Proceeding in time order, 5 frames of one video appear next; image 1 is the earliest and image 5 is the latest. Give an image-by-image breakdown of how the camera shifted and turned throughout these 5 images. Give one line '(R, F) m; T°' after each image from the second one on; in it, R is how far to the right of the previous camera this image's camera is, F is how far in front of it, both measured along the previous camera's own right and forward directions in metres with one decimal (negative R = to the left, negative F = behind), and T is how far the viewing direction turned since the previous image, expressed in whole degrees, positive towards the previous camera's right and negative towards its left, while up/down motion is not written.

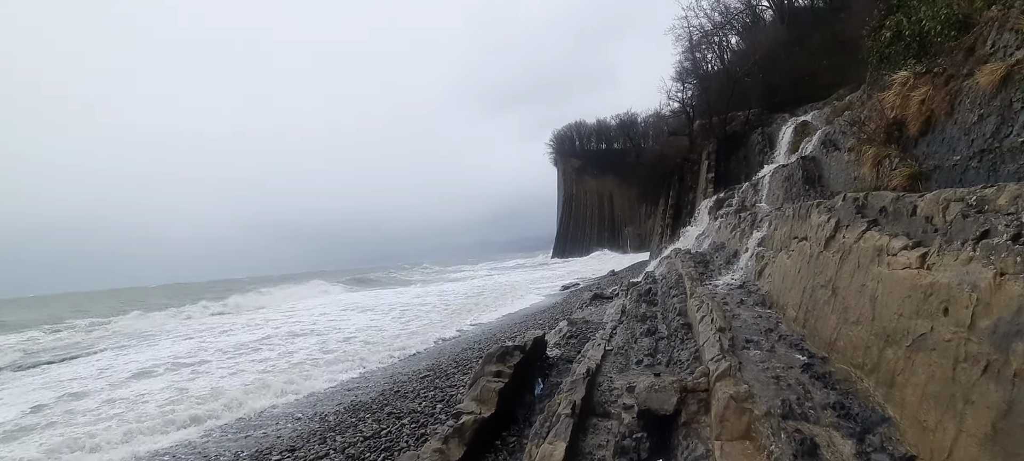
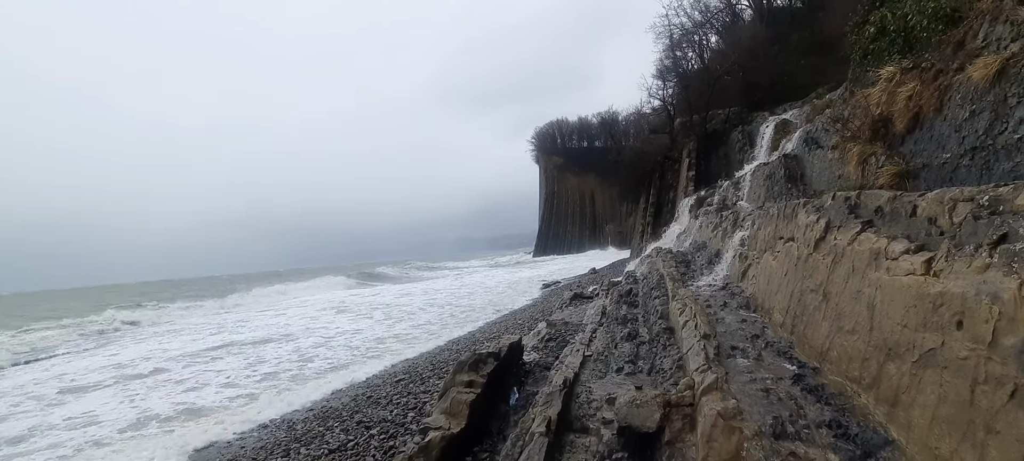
(+0.1, +0.4) m; +2°
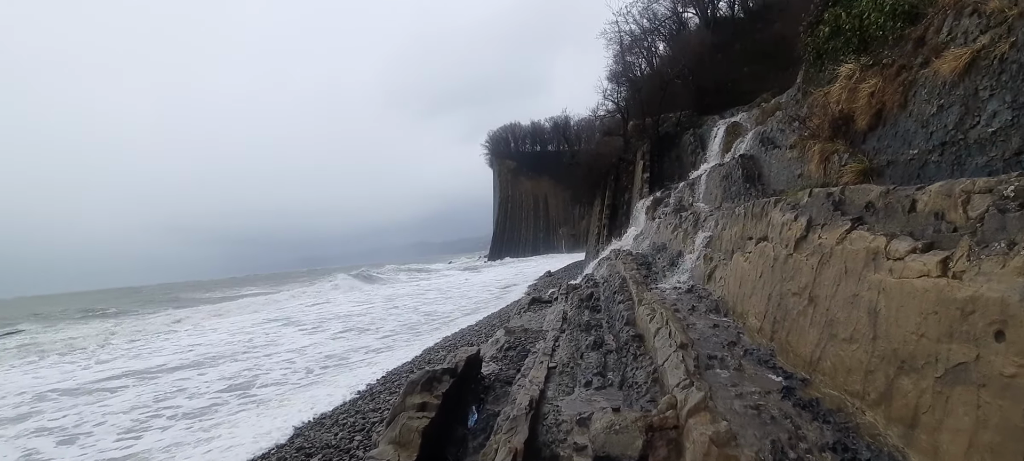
(0.0, +0.6) m; +6°
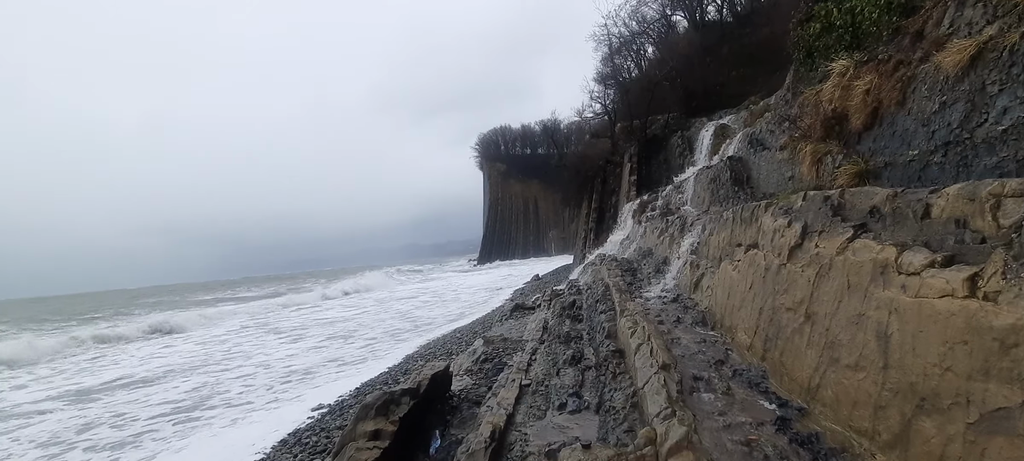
(+0.2, +0.5) m; +1°
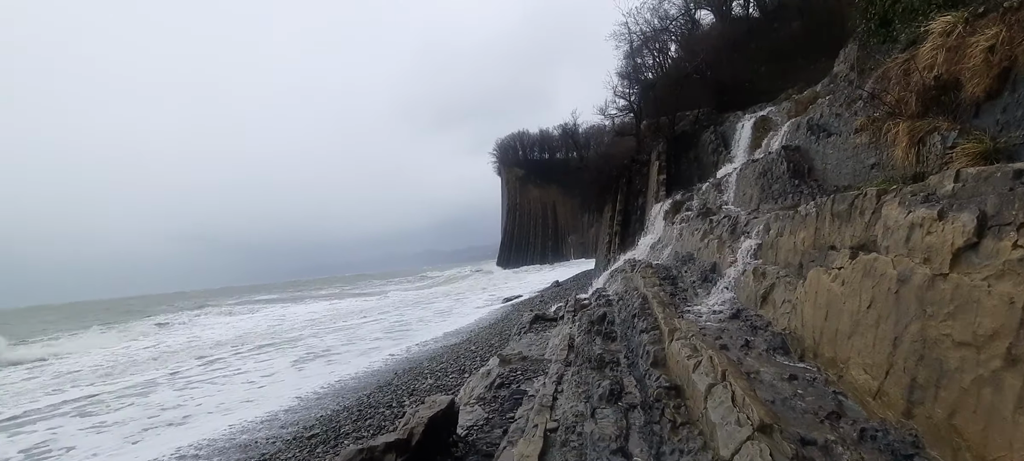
(0.0, +1.1) m; -2°
